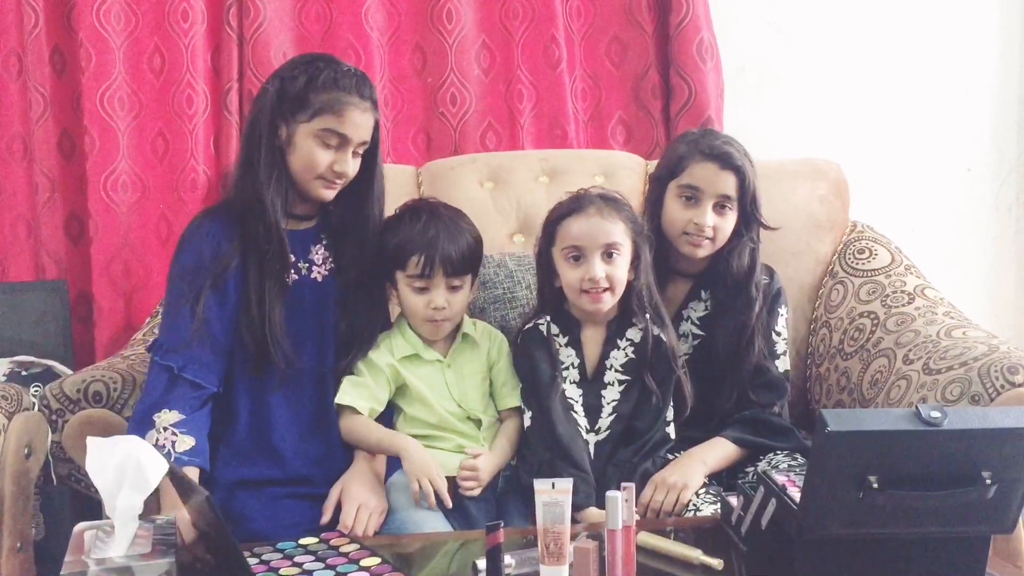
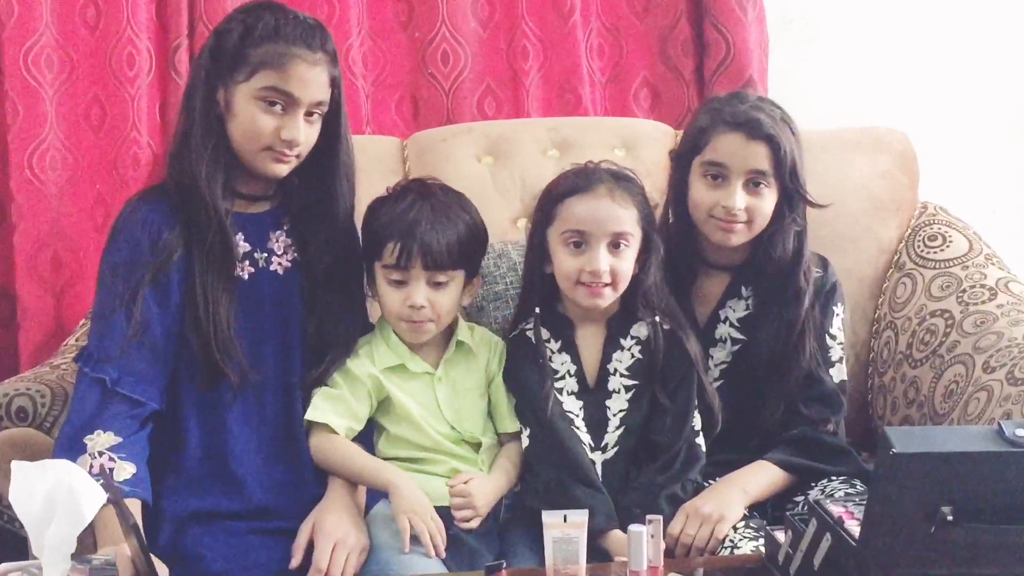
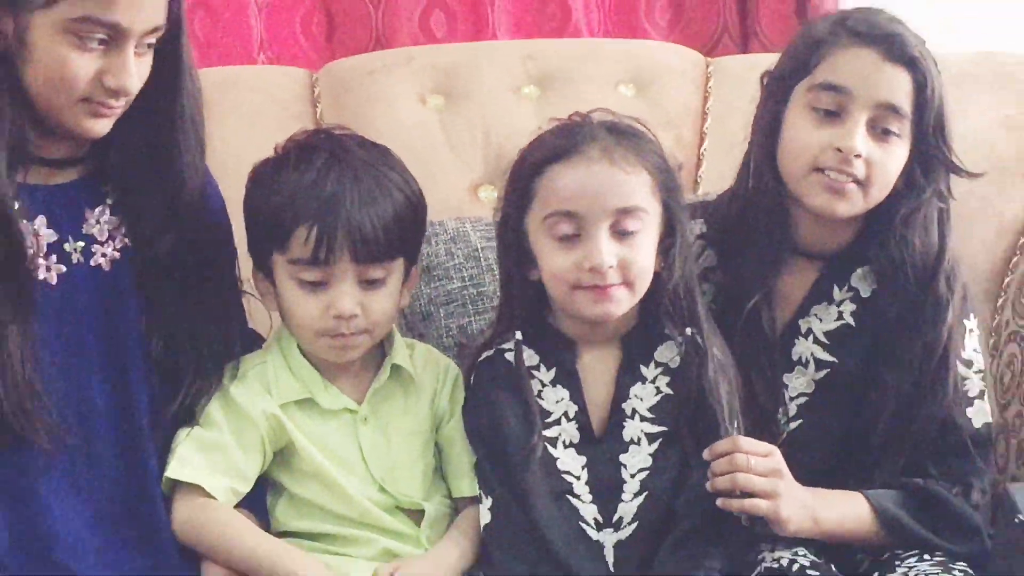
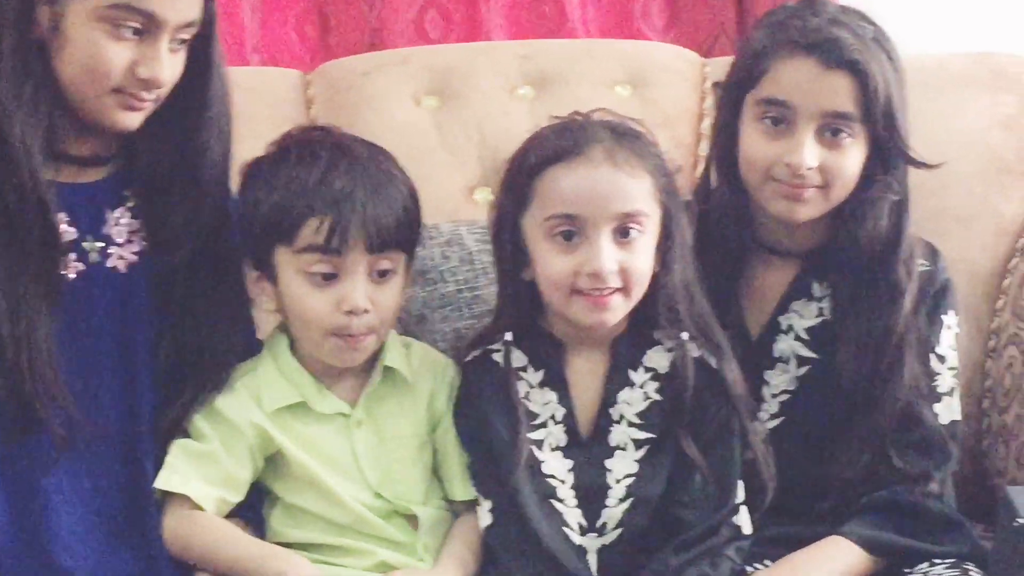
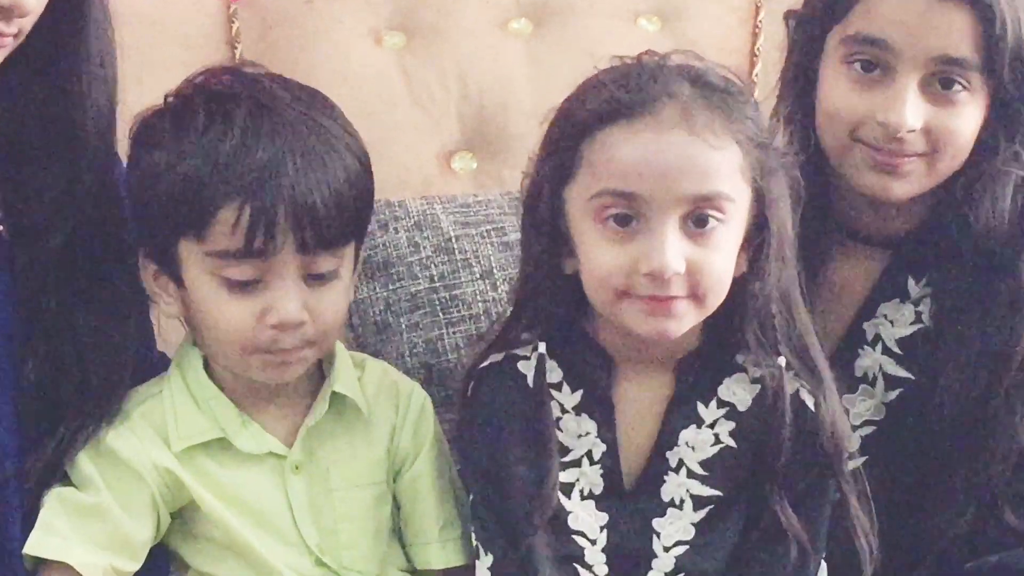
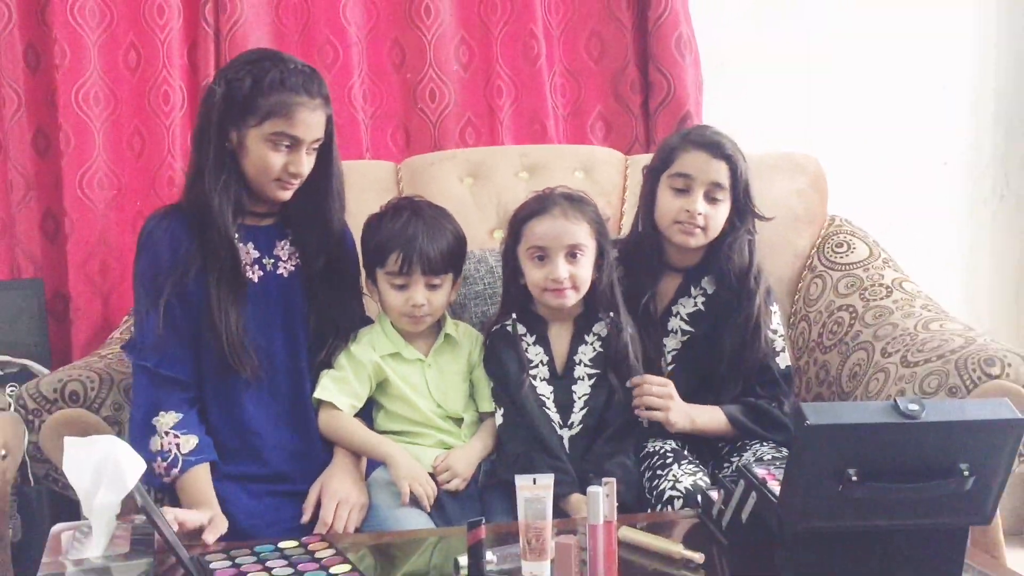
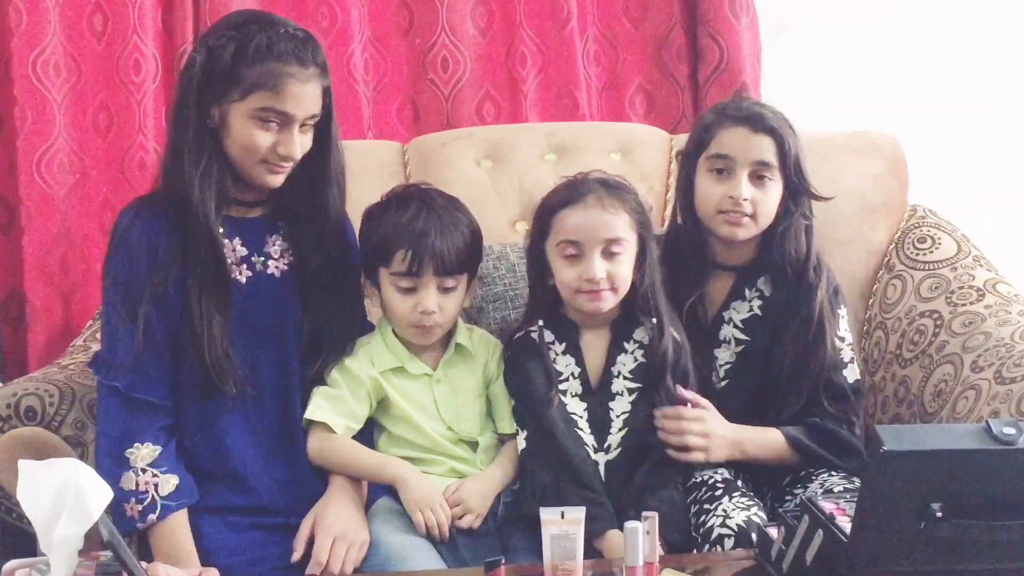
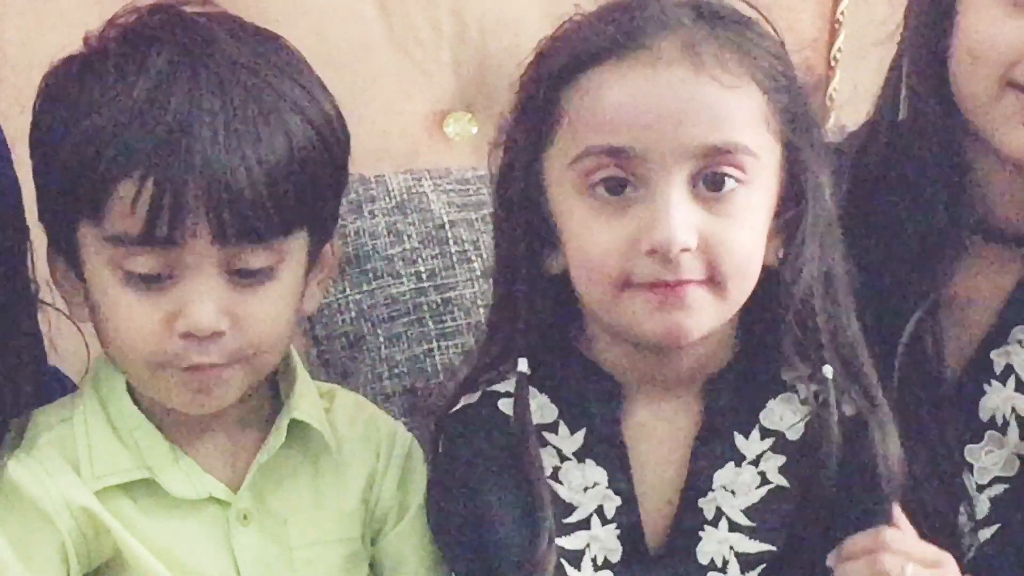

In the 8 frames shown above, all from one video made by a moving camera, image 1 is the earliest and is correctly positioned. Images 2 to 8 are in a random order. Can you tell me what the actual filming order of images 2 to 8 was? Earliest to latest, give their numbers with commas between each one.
2, 4, 5, 8, 3, 6, 7
